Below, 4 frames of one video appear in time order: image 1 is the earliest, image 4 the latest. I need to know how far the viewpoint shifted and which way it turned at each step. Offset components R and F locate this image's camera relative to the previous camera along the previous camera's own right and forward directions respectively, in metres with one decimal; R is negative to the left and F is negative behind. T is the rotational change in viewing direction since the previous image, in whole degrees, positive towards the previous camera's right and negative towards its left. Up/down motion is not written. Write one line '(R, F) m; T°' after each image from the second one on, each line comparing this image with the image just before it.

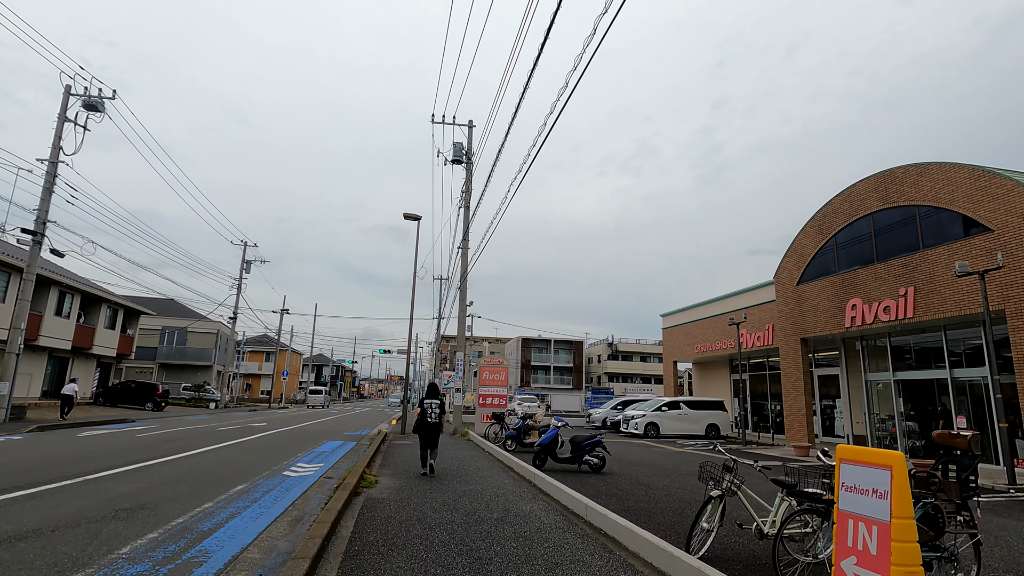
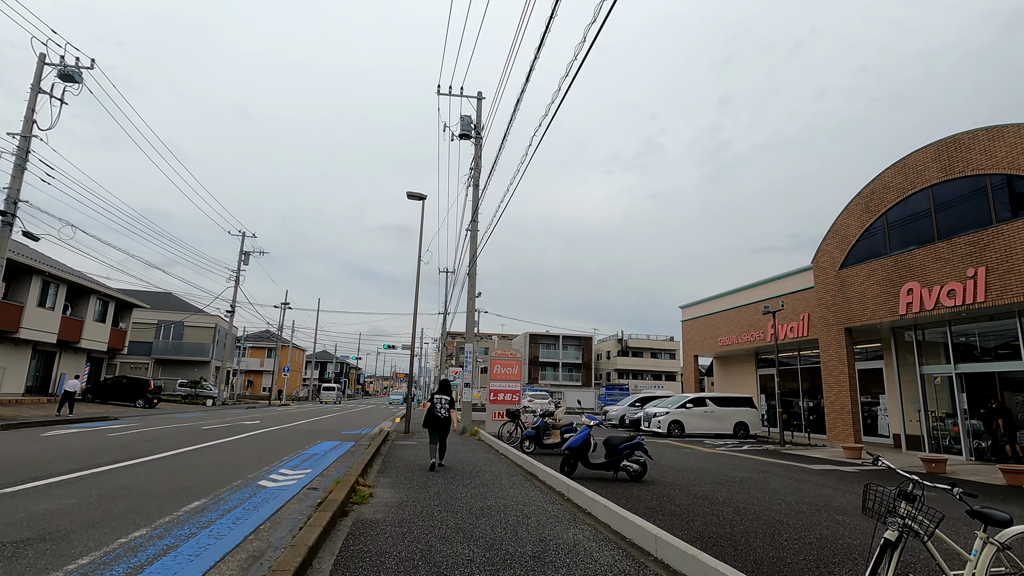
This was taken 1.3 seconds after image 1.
(-0.2, +1.4) m; -1°
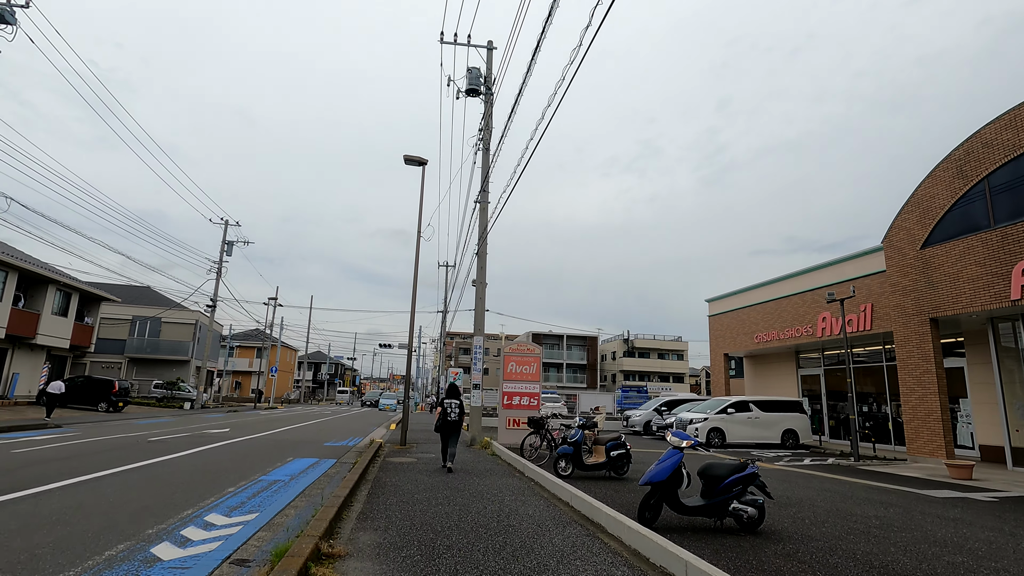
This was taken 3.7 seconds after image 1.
(-0.5, +2.4) m; 0°
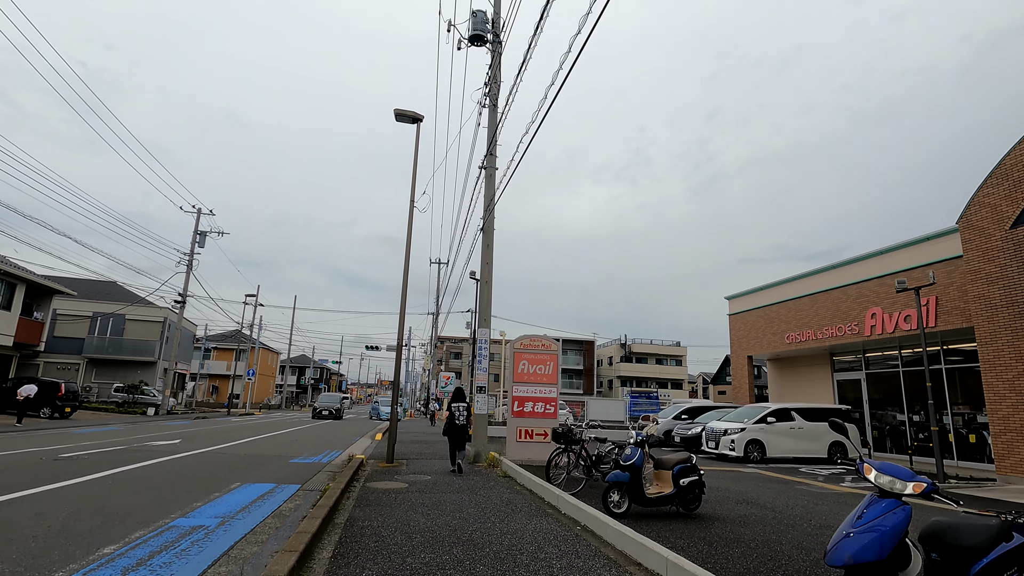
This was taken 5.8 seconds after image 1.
(-0.4, +2.1) m; +1°
